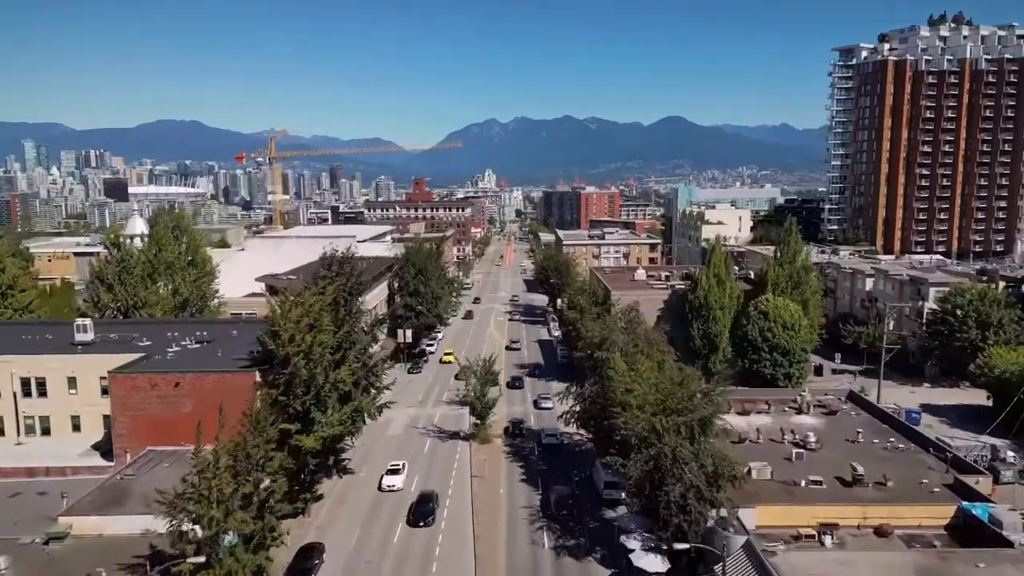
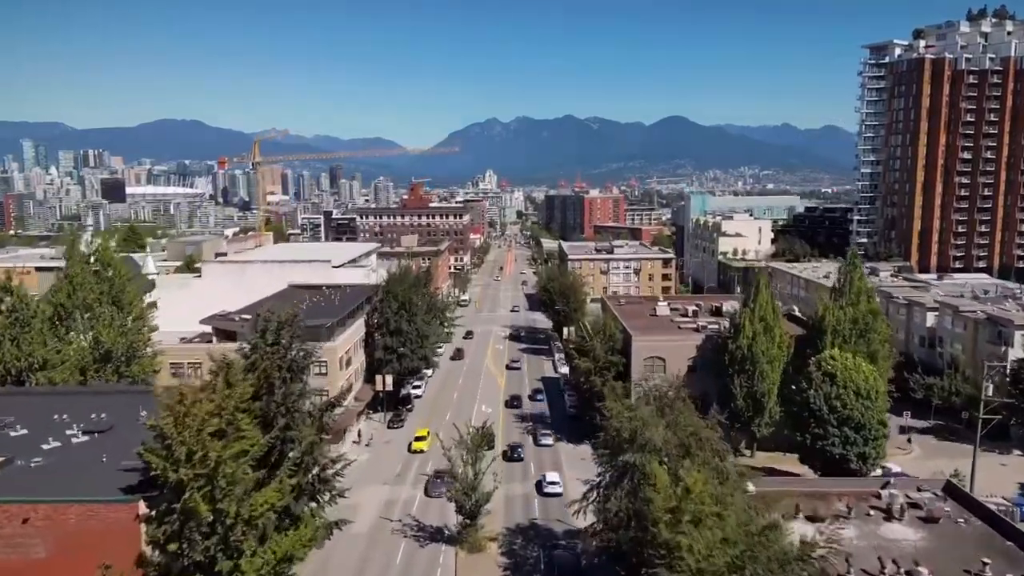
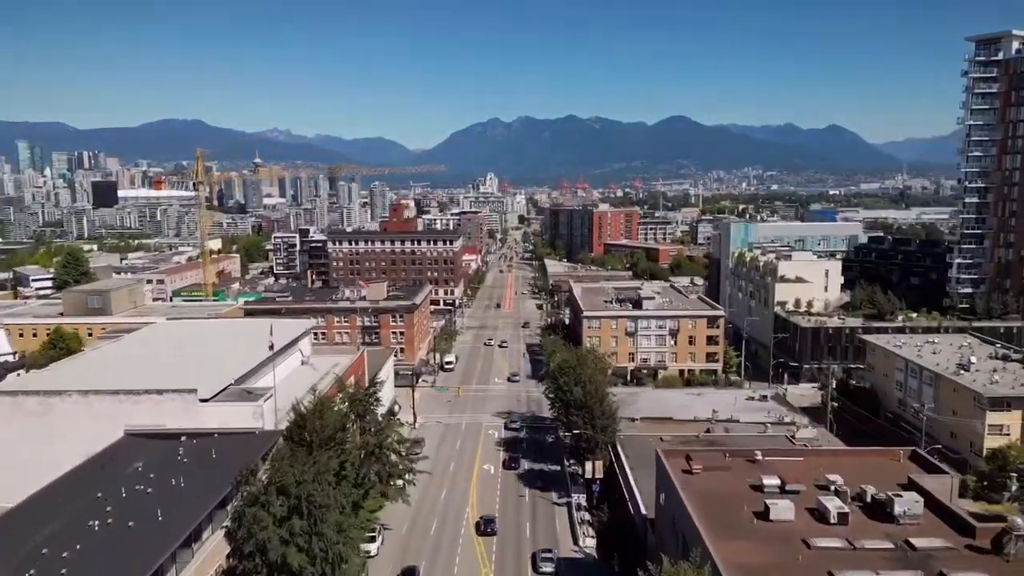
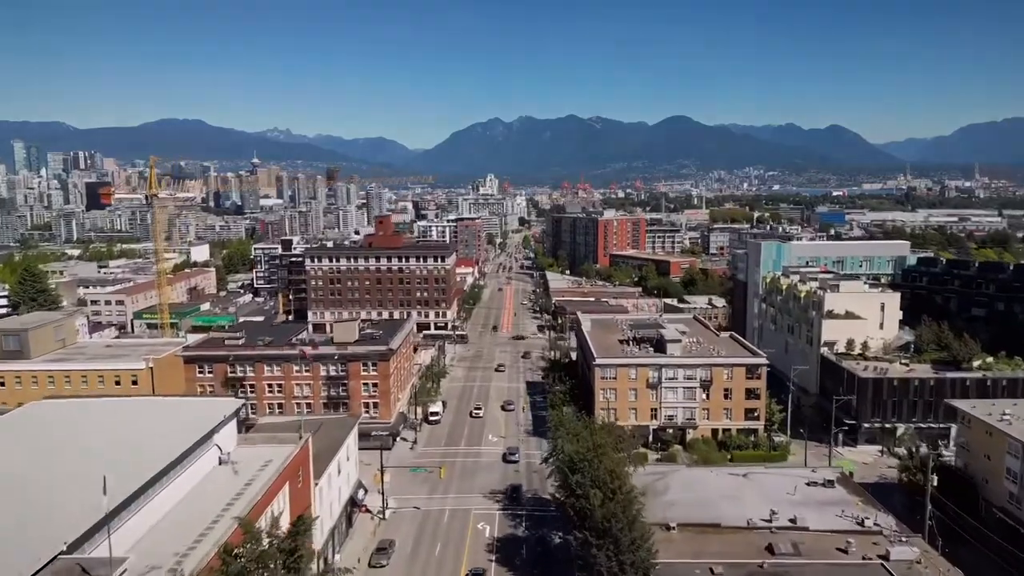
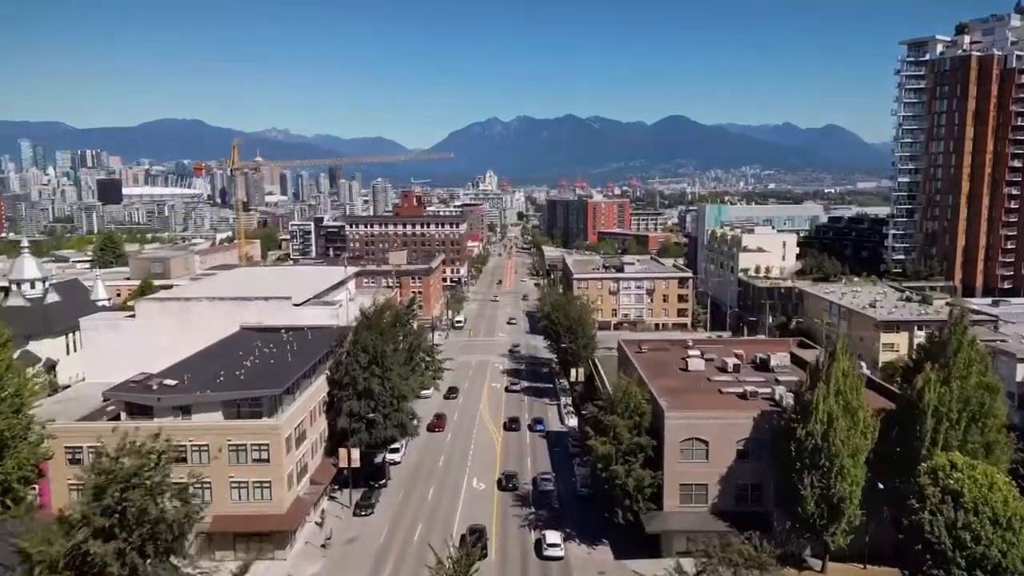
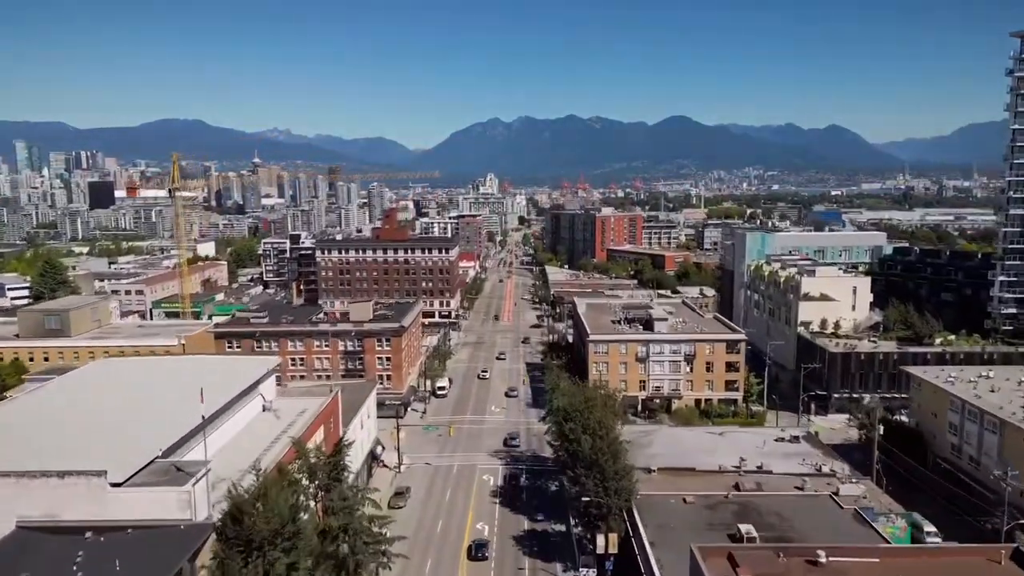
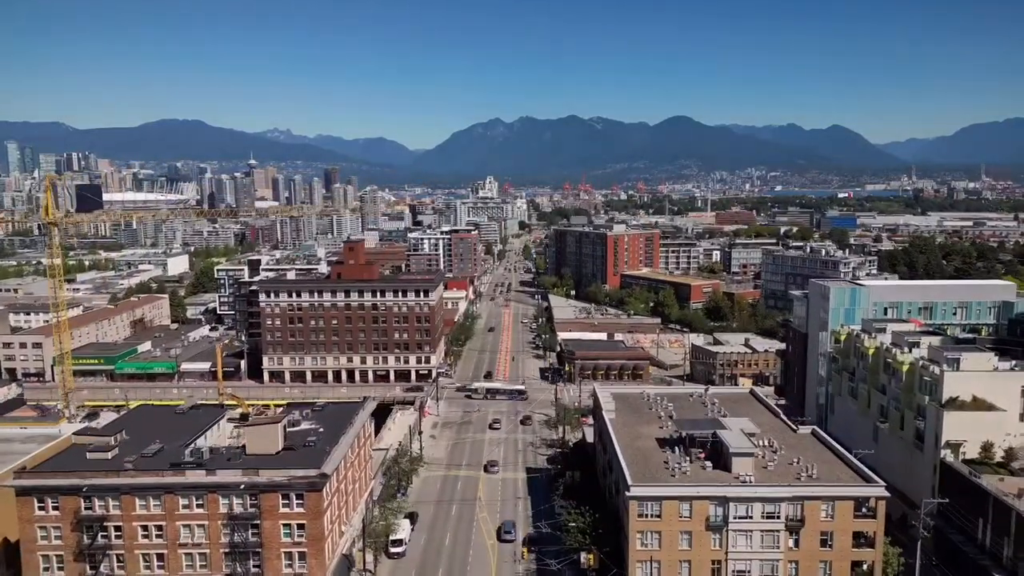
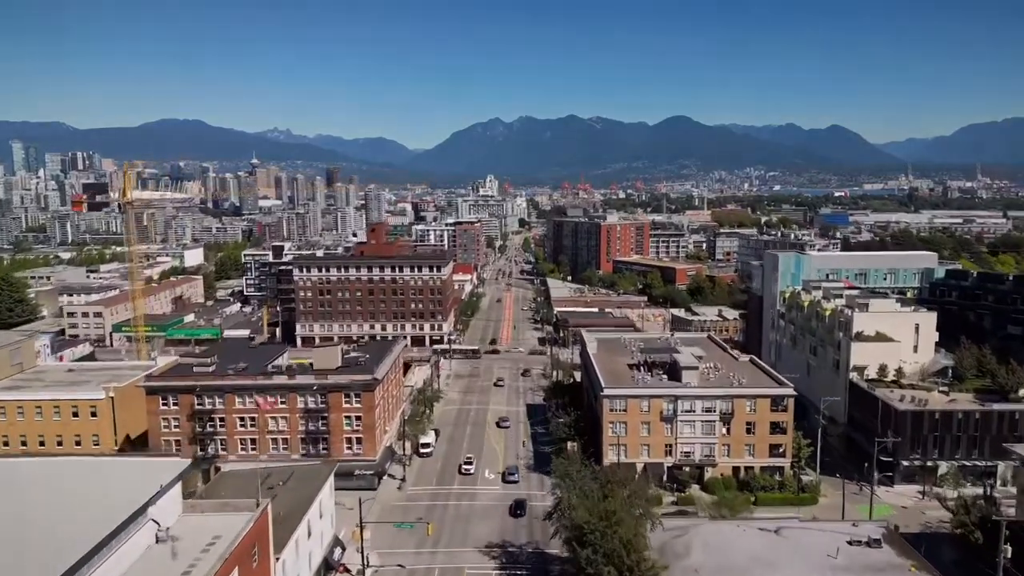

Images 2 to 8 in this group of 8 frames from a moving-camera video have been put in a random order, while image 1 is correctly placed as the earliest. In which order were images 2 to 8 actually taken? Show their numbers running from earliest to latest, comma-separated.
2, 5, 3, 6, 4, 8, 7
